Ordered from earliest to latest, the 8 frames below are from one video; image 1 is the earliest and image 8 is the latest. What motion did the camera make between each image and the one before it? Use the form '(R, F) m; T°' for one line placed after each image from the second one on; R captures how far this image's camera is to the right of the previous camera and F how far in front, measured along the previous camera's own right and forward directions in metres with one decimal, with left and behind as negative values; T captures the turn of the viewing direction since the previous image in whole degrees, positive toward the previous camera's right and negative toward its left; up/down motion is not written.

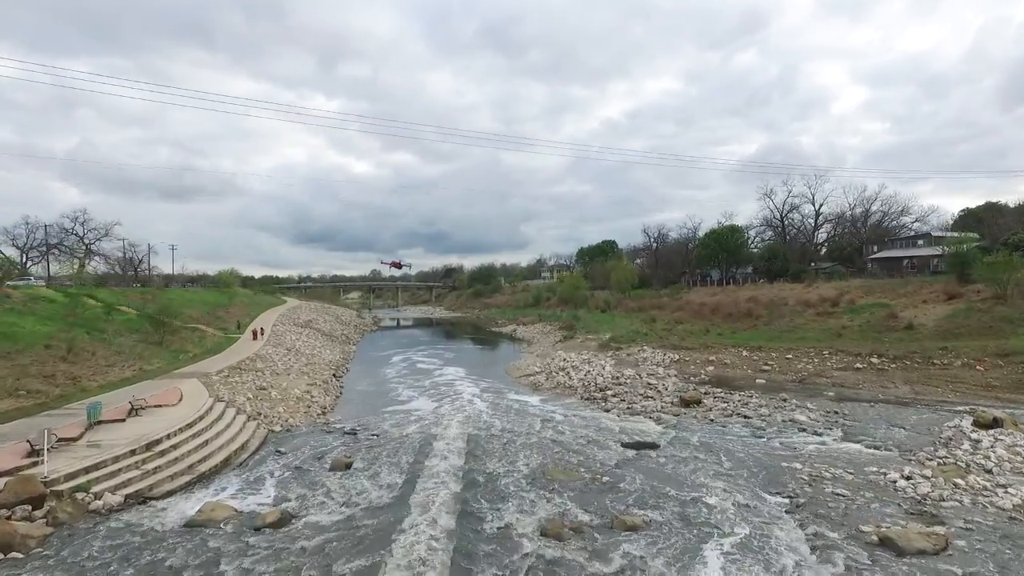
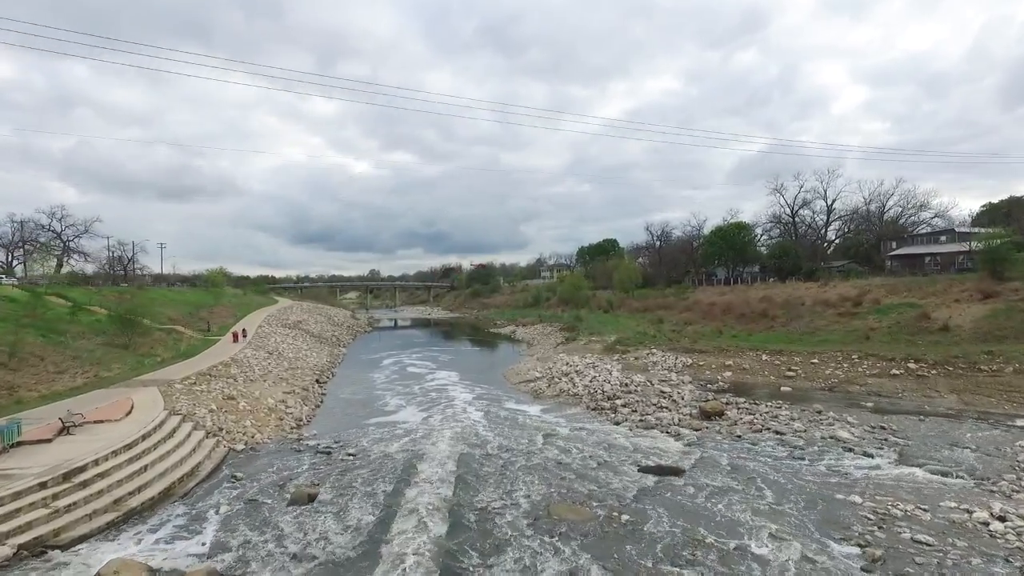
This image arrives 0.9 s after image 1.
(0.0, +2.0) m; 0°
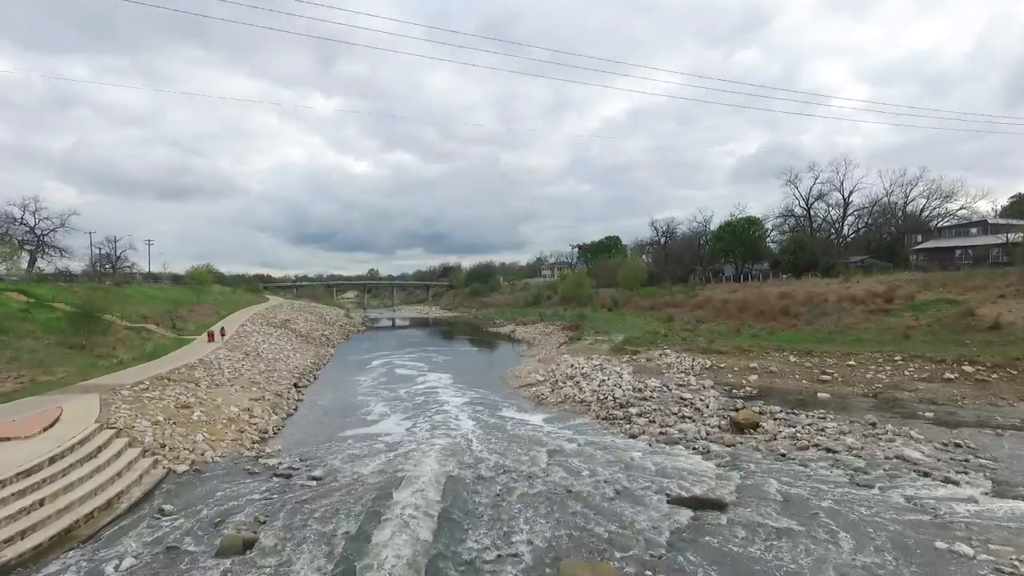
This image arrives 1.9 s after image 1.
(0.0, +2.3) m; 0°
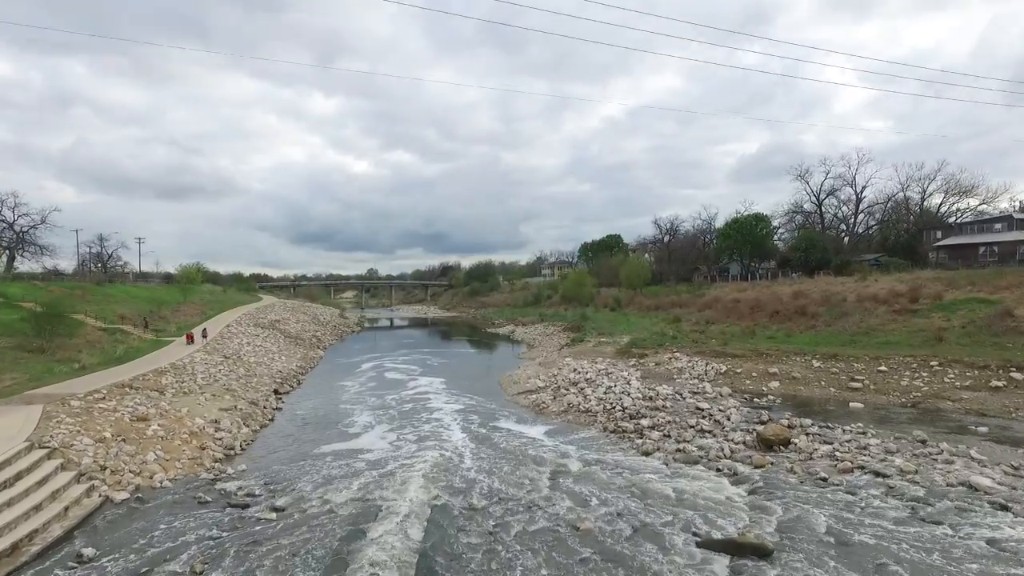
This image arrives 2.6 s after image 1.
(+0.1, +1.6) m; 0°
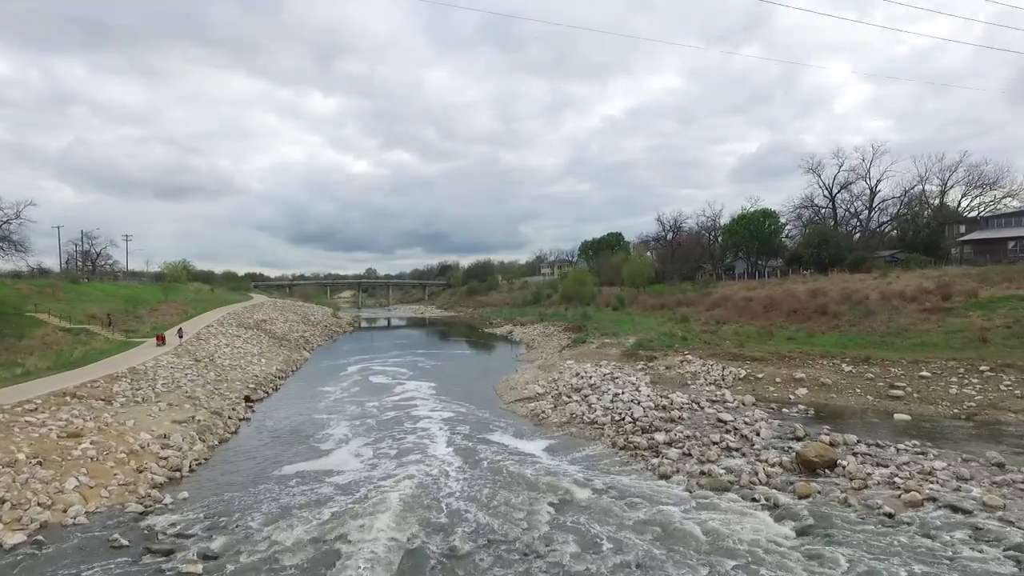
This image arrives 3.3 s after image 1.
(+0.1, +1.9) m; 0°
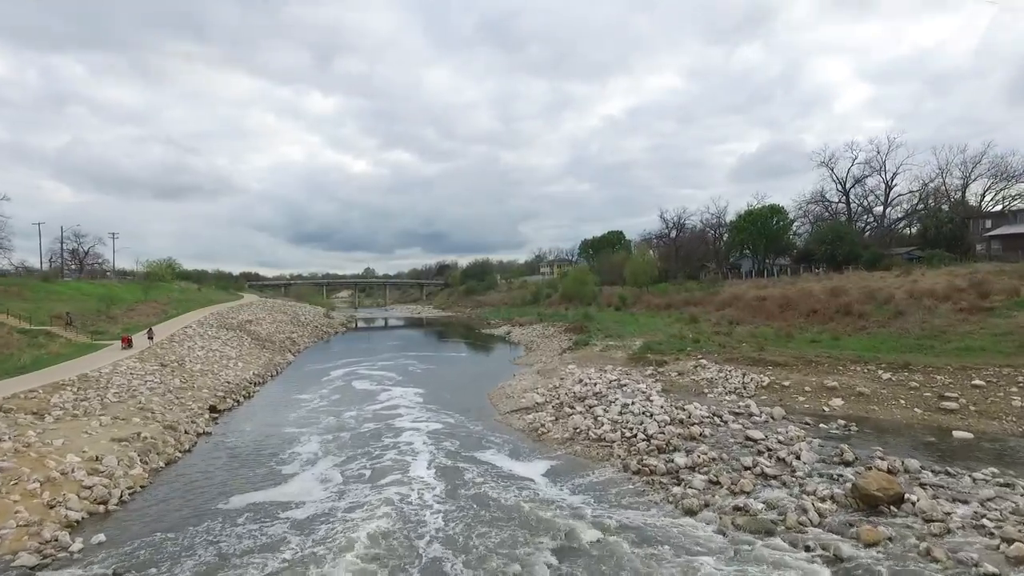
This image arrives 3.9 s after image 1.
(+0.1, +1.8) m; 0°
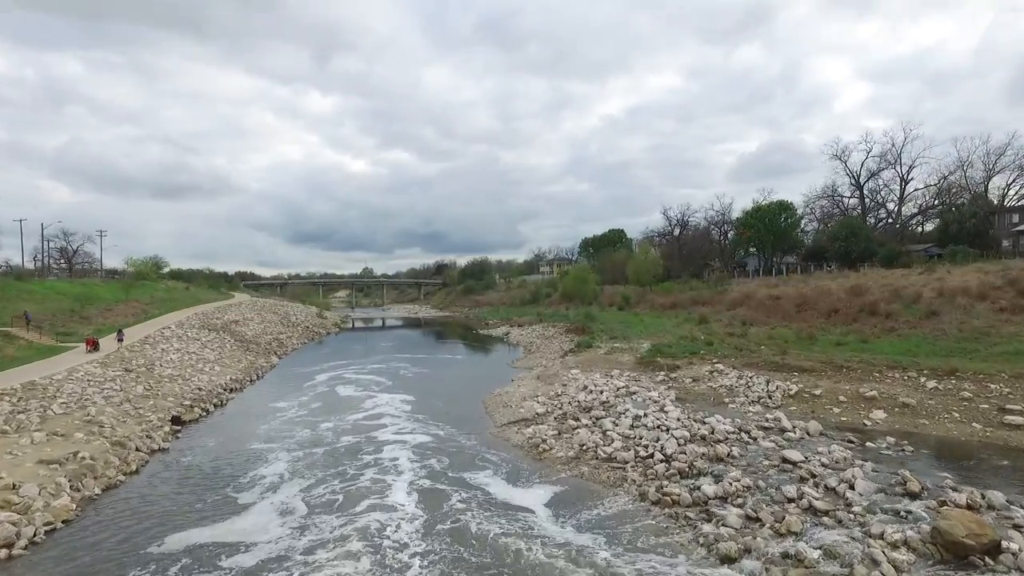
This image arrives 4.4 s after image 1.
(0.0, +1.6) m; 0°
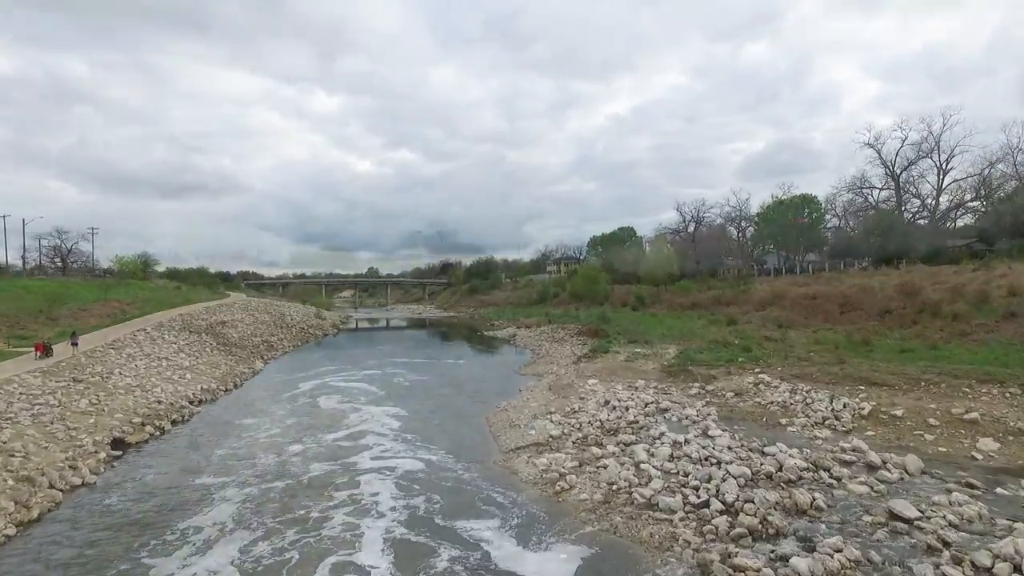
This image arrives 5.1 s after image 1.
(-0.1, +2.5) m; -1°
